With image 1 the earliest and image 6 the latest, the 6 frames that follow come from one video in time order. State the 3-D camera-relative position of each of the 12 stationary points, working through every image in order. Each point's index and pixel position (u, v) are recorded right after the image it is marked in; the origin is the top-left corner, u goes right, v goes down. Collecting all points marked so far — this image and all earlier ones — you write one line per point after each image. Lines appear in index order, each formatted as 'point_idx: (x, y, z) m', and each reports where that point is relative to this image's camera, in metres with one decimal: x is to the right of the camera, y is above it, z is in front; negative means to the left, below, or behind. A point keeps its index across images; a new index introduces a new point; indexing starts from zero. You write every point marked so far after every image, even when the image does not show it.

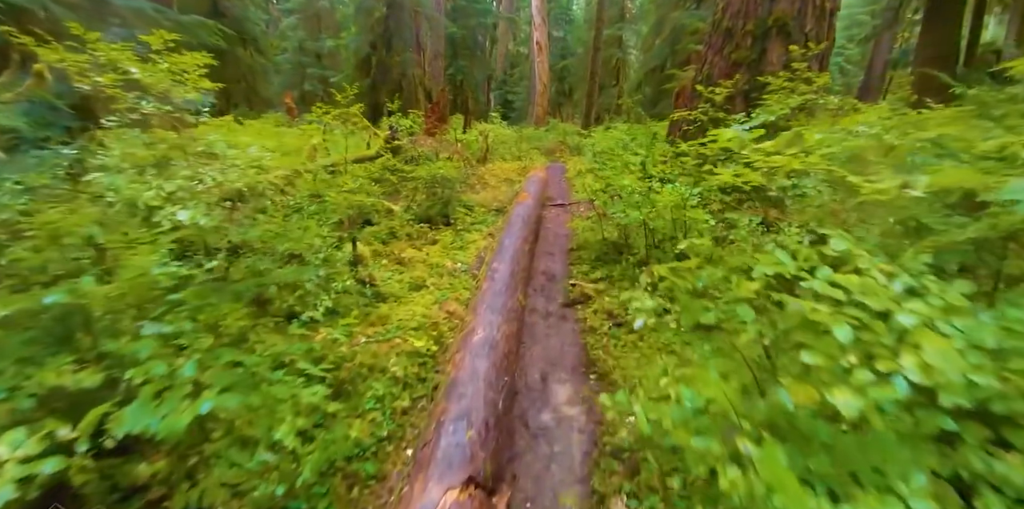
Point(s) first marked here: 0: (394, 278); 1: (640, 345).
0: (-1.4, -0.3, +4.4) m
1: (+1.1, -0.8, +3.2) m
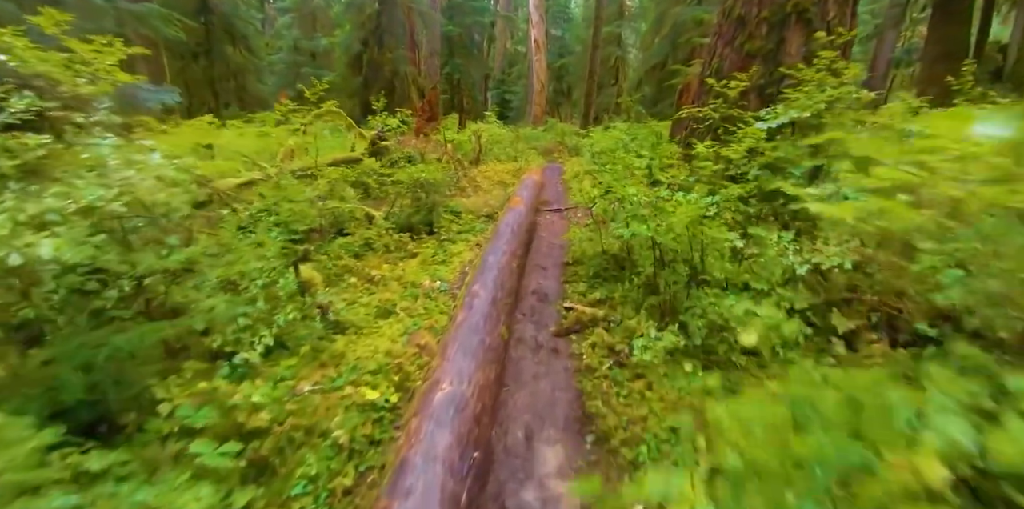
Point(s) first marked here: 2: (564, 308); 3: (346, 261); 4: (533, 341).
0: (-1.6, -0.5, +3.8) m
1: (+0.9, -1.0, +2.5) m
2: (+0.5, -0.6, +3.8) m
3: (-2.1, -0.1, +4.8) m
4: (+0.2, -0.8, +3.4) m
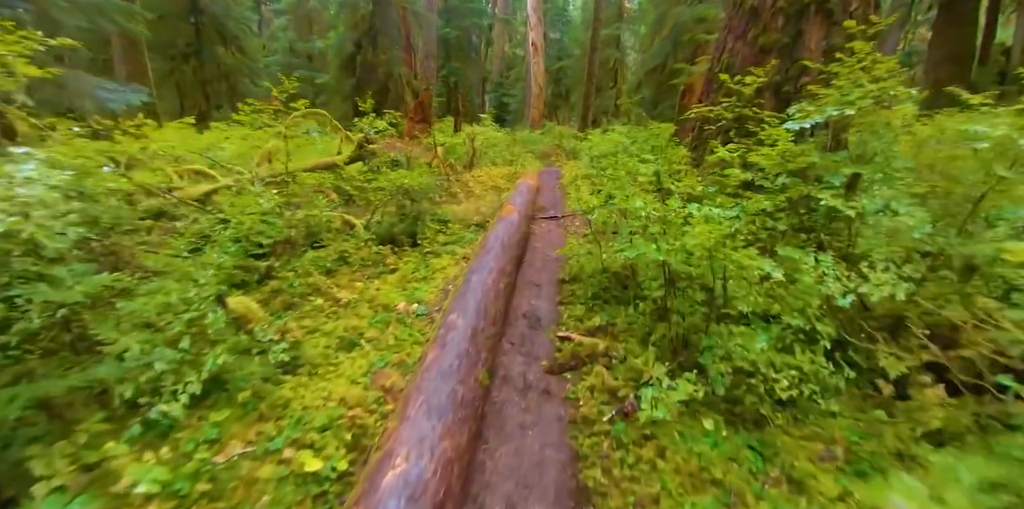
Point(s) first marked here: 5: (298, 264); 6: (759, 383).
0: (-1.7, -0.7, +3.3) m
1: (+0.8, -1.2, +2.0) m
2: (+0.4, -0.7, +3.3) m
3: (-2.2, -0.3, +4.2) m
4: (+0.1, -1.0, +2.9) m
5: (-2.6, -0.1, +4.5) m
6: (+1.5, -0.8, +2.3) m
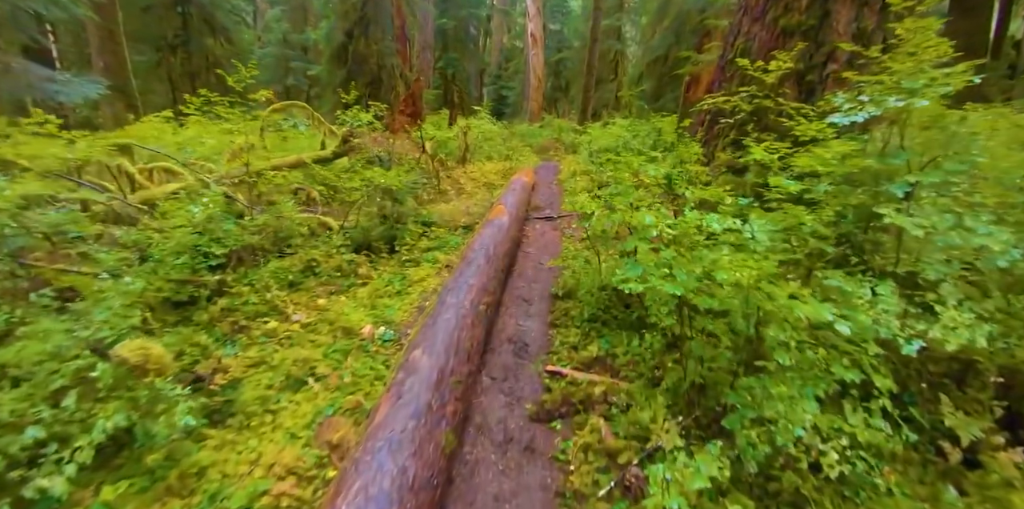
0: (-1.8, -0.8, +2.7) m
1: (+0.7, -1.3, +1.5) m
2: (+0.3, -0.9, +2.8) m
3: (-2.4, -0.4, +3.7) m
4: (-0.1, -1.1, +2.4) m
5: (-2.7, -0.2, +4.0) m
6: (+1.4, -1.0, +1.8) m
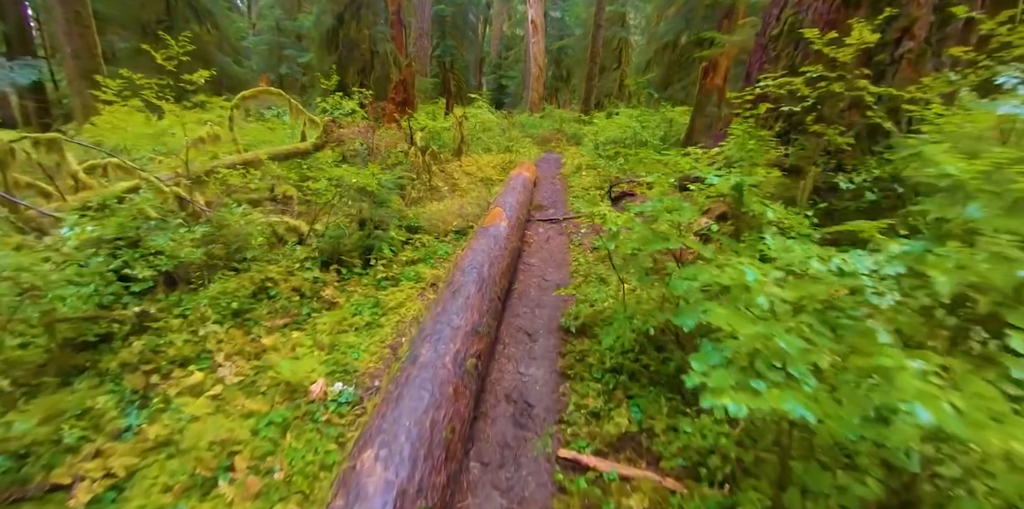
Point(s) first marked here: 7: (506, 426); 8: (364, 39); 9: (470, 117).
0: (-1.8, -1.0, +2.0) m
1: (+0.7, -1.6, +0.8) m
2: (+0.3, -1.1, +2.0) m
3: (-2.4, -0.6, +2.9) m
4: (-0.1, -1.4, +1.6) m
5: (-2.8, -0.4, +3.2) m
6: (+1.4, -1.2, +1.0) m
7: (0.0, -1.1, +2.3) m
8: (-5.1, +7.3, +12.5) m
9: (-1.4, +4.4, +11.9) m
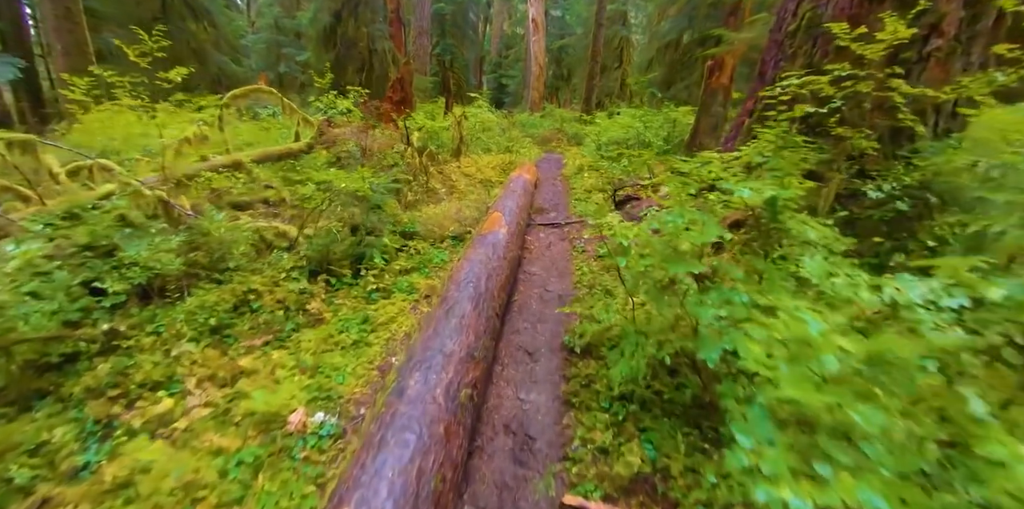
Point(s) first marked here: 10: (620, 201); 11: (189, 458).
0: (-1.8, -1.1, +1.8) m
1: (+0.7, -1.7, +0.5) m
2: (+0.3, -1.2, +1.8) m
3: (-2.4, -0.7, +2.7) m
4: (-0.1, -1.5, +1.4) m
5: (-2.8, -0.5, +3.0) m
6: (+1.4, -1.3, +0.8) m
7: (0.0, -1.2, +2.0) m
8: (-5.1, +7.3, +12.2) m
9: (-1.4, +4.3, +11.7) m
10: (+1.6, +0.8, +5.6) m
11: (-1.7, -1.1, +2.0) m
